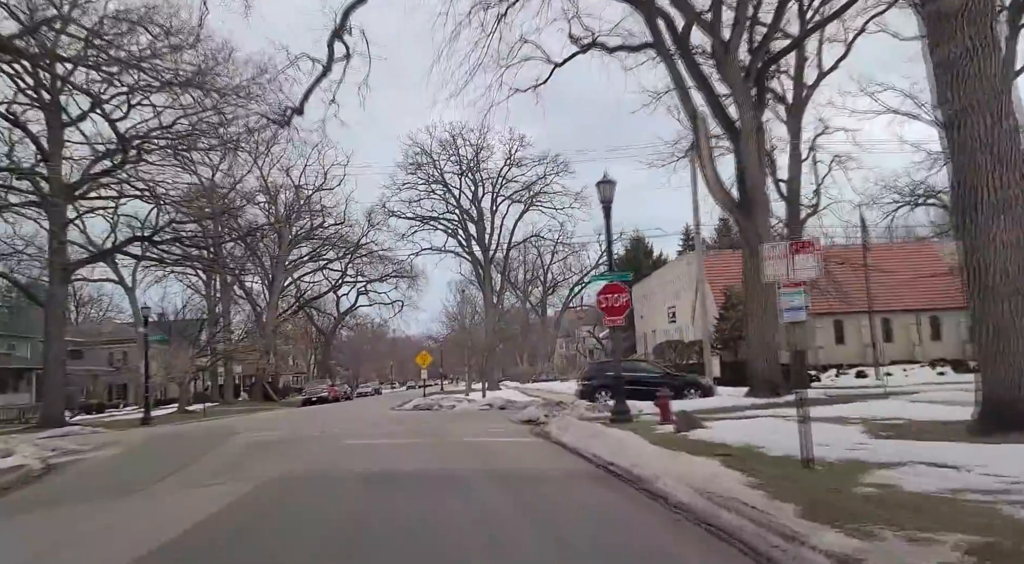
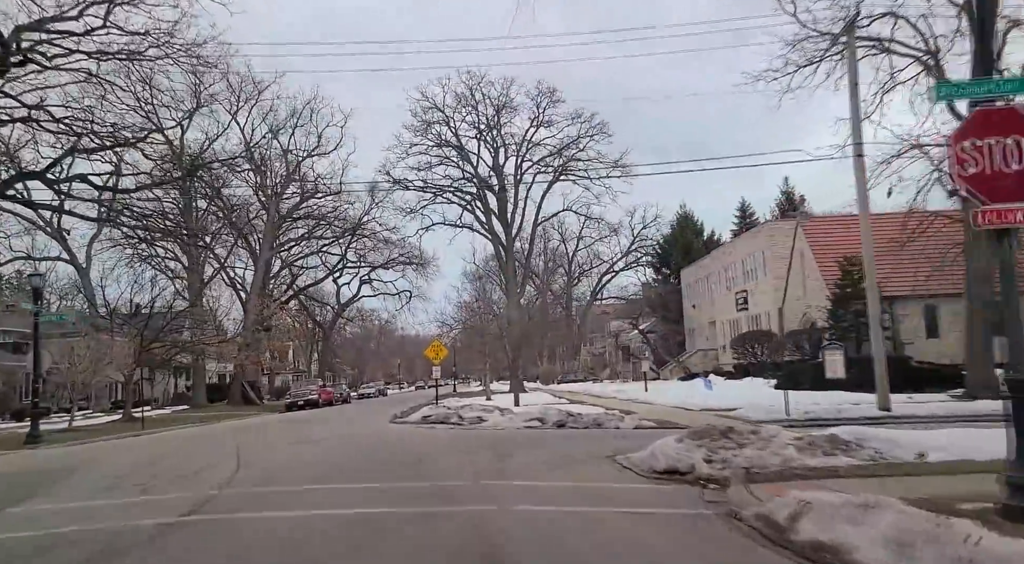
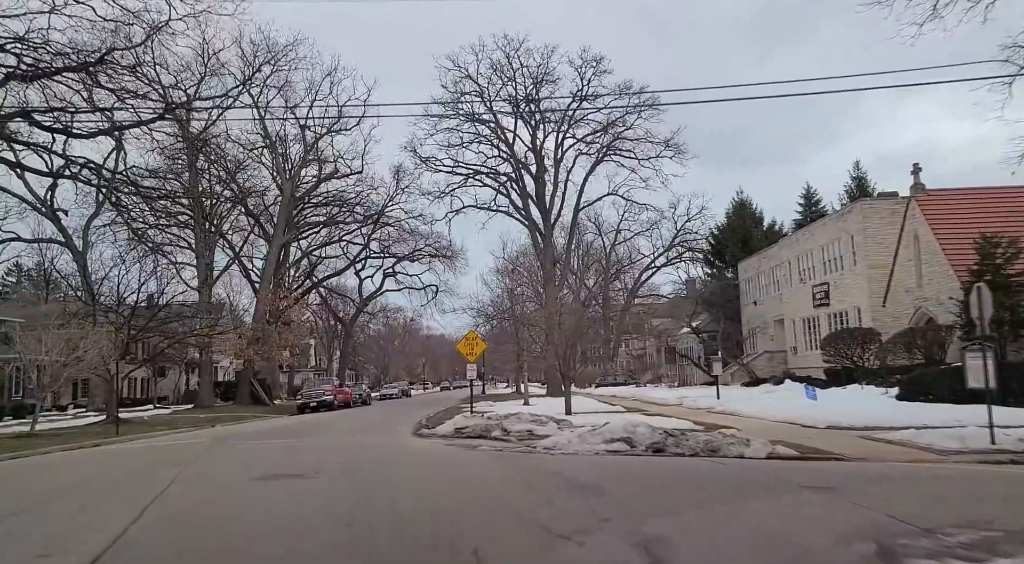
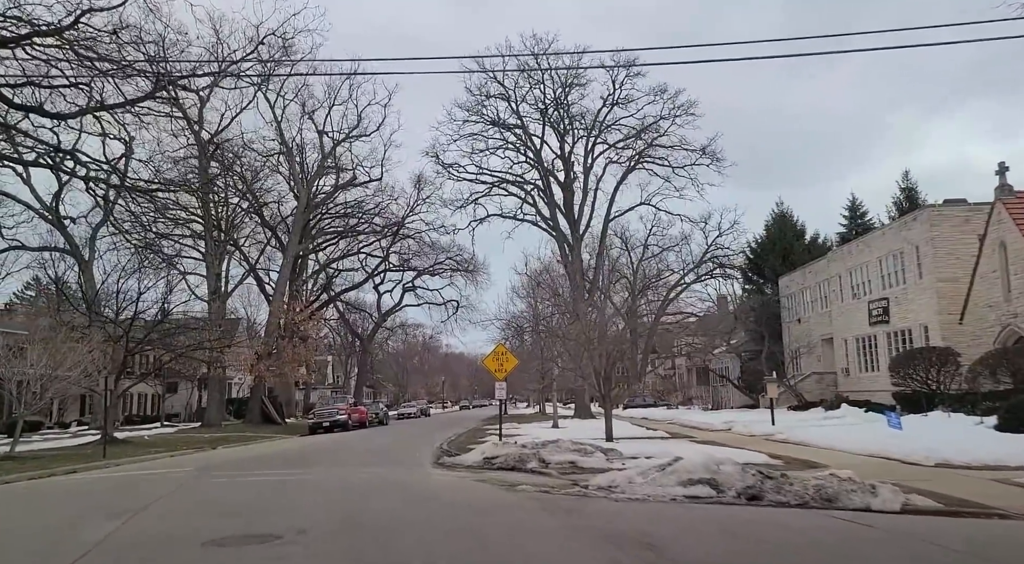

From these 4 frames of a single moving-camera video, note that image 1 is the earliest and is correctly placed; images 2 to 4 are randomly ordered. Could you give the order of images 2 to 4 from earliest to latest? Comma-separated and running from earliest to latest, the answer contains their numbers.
2, 3, 4
